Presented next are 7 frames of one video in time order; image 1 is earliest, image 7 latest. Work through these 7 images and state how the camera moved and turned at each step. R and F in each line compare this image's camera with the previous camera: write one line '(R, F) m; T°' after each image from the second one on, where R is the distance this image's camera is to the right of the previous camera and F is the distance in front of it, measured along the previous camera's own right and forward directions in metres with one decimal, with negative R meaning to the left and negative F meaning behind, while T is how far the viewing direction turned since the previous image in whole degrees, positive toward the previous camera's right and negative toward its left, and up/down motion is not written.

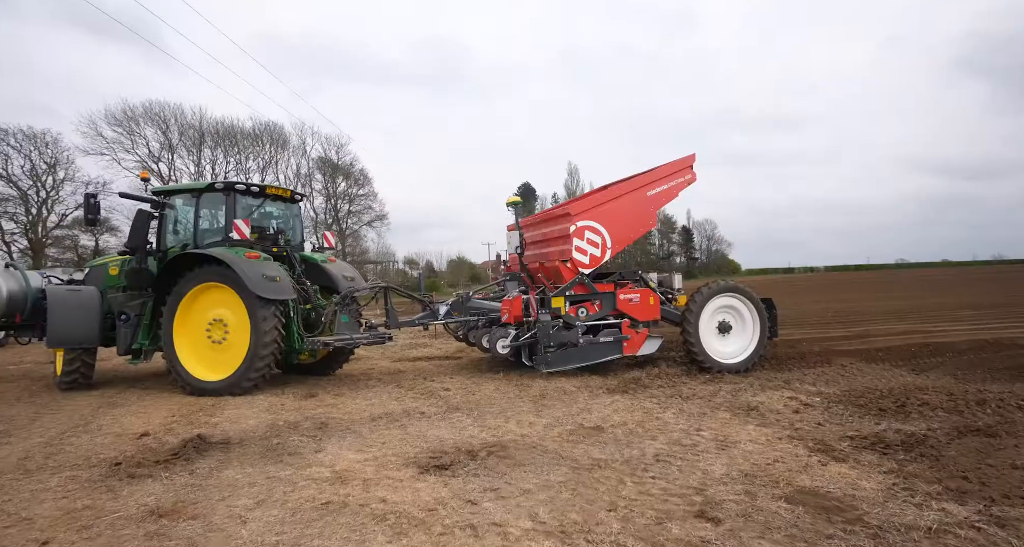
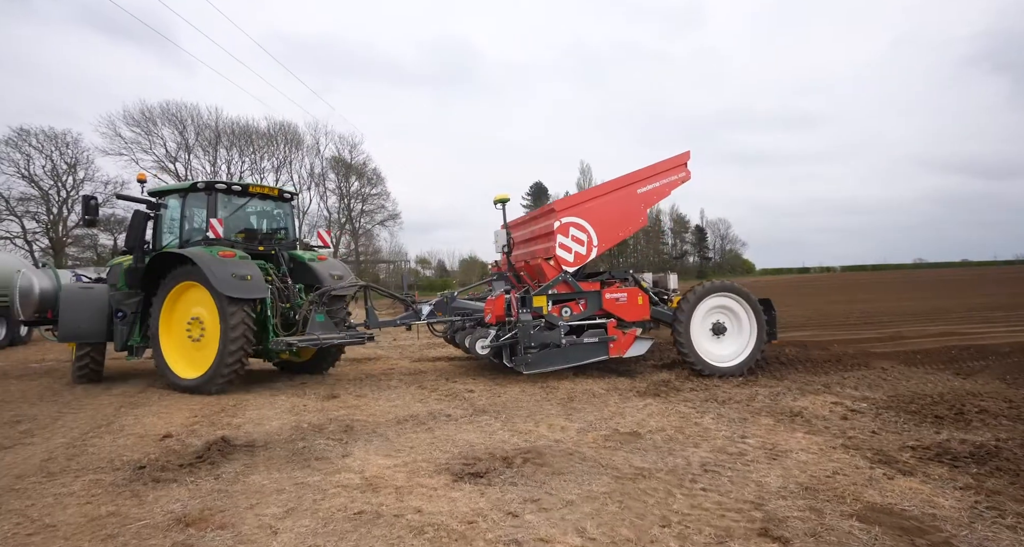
(-0.2, +0.1) m; -1°
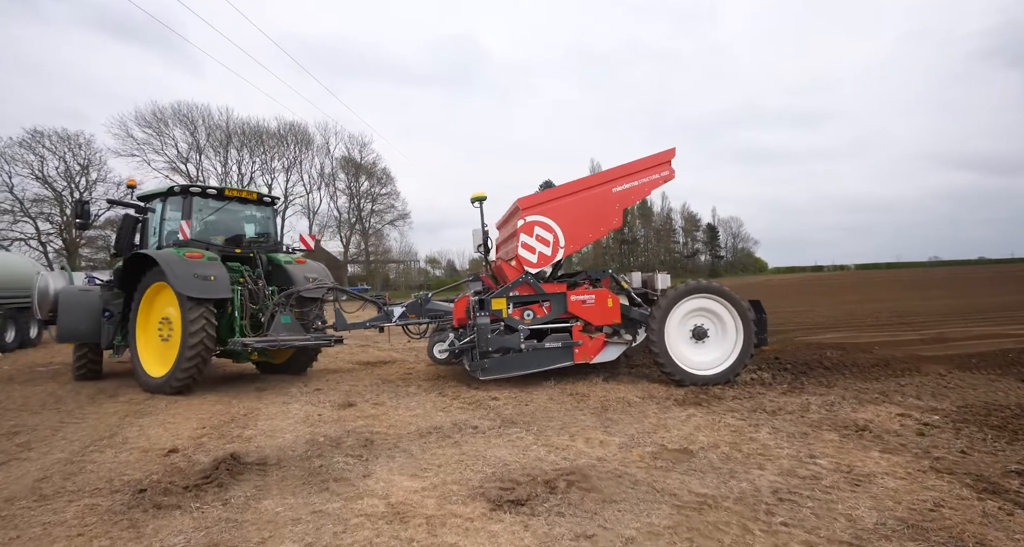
(-0.2, +0.3) m; -1°
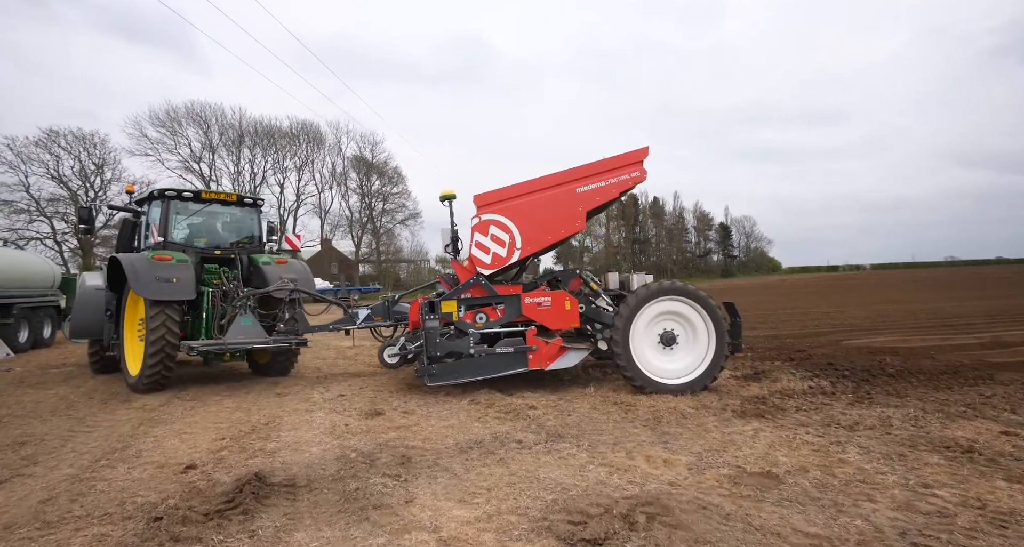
(-0.3, +0.4) m; -1°
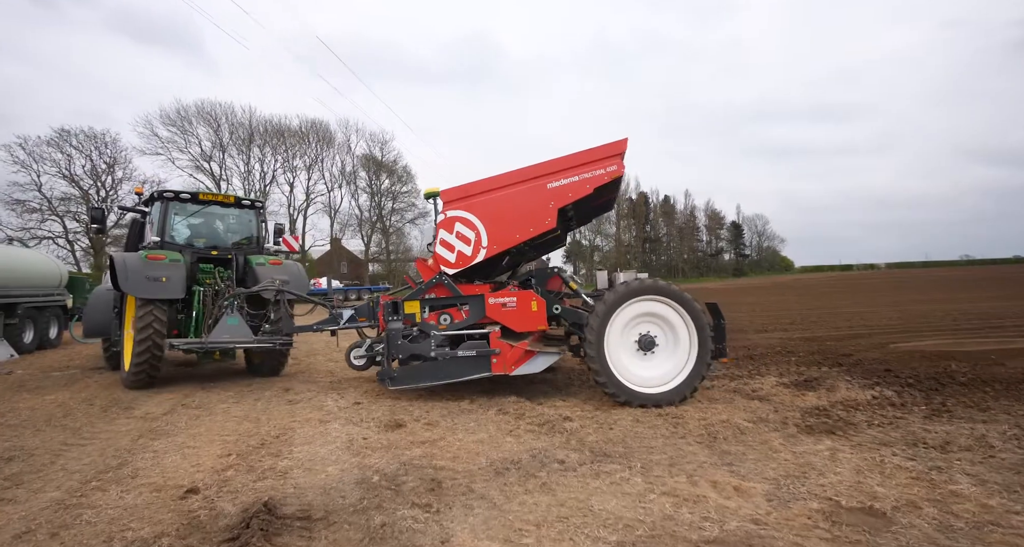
(-0.2, +0.4) m; -1°
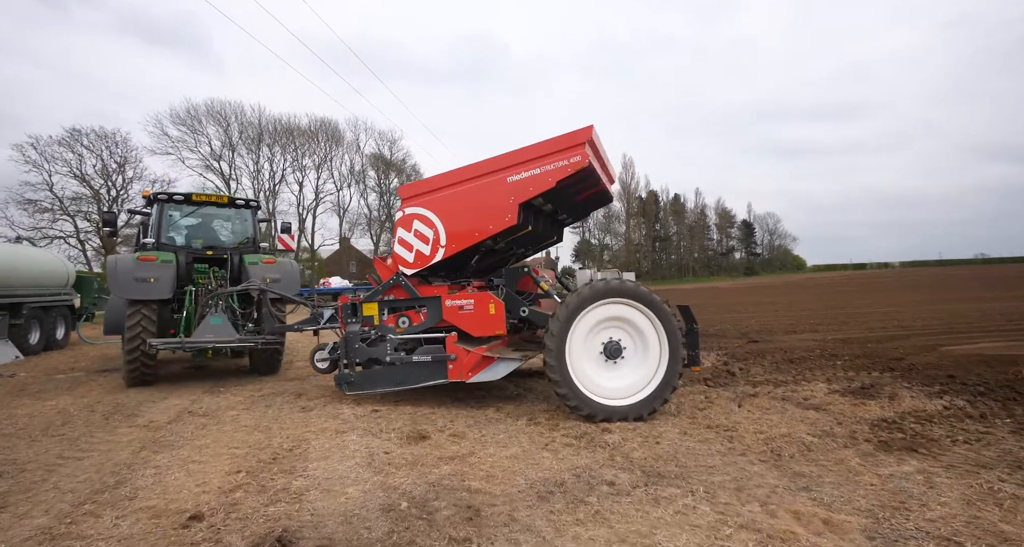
(-0.2, +0.4) m; -1°
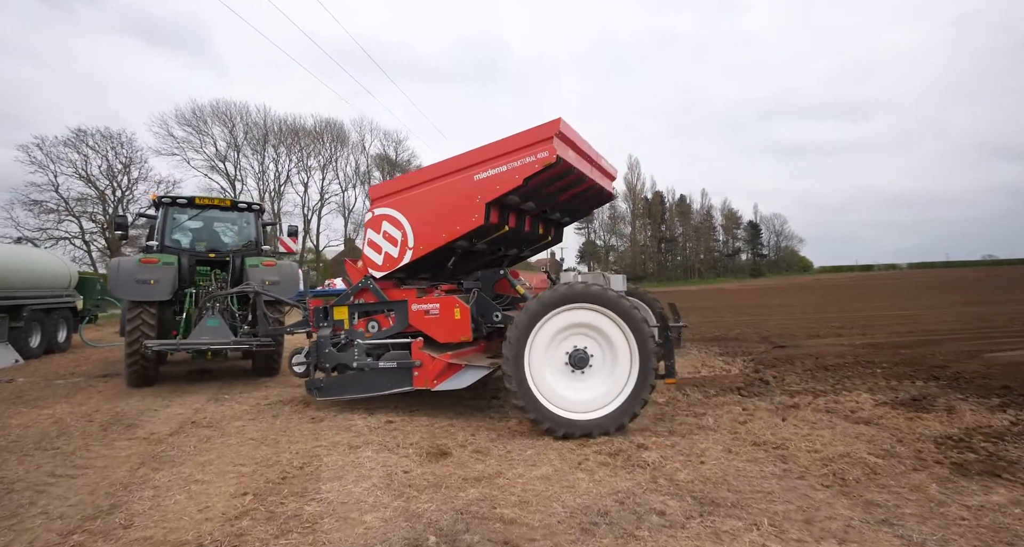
(-0.2, +0.3) m; 0°
